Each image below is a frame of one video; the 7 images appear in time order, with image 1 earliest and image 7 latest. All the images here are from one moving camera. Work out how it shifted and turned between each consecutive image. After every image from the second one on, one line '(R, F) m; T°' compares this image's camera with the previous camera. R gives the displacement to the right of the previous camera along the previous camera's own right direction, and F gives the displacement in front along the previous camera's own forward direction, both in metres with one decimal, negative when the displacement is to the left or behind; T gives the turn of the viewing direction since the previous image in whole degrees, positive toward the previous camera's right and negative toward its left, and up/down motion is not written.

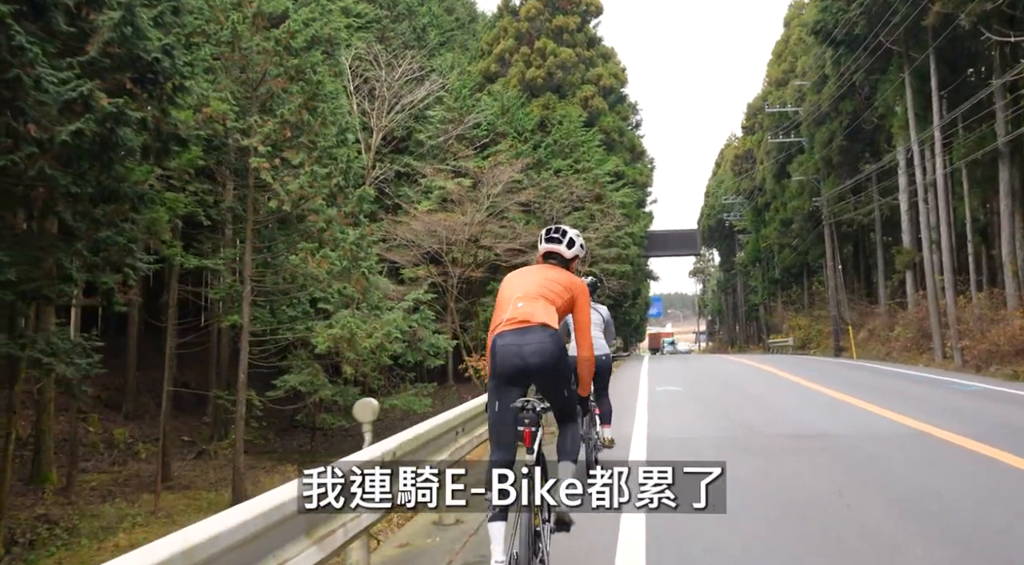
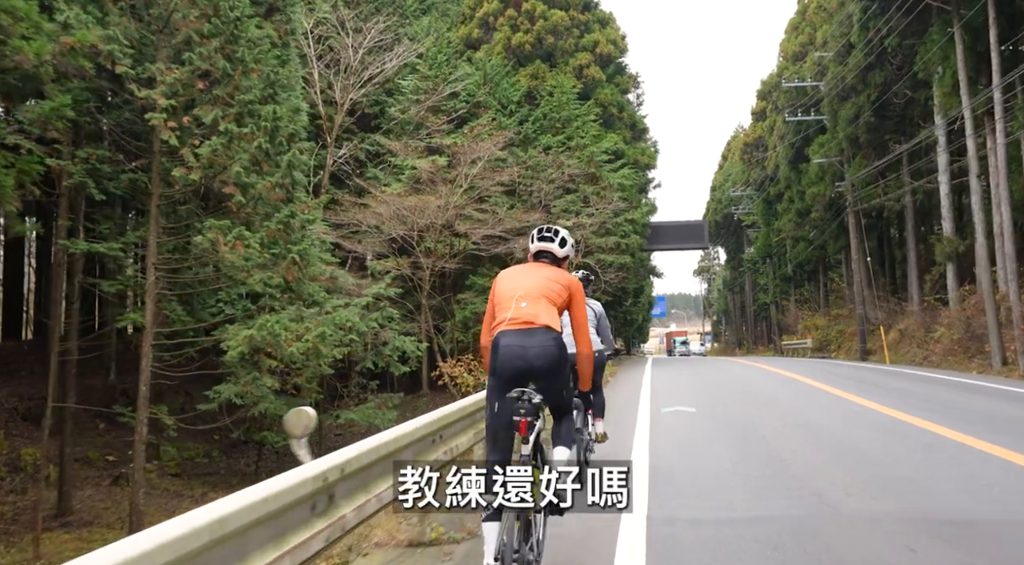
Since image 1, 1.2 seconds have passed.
(+0.6, +2.9) m; 0°
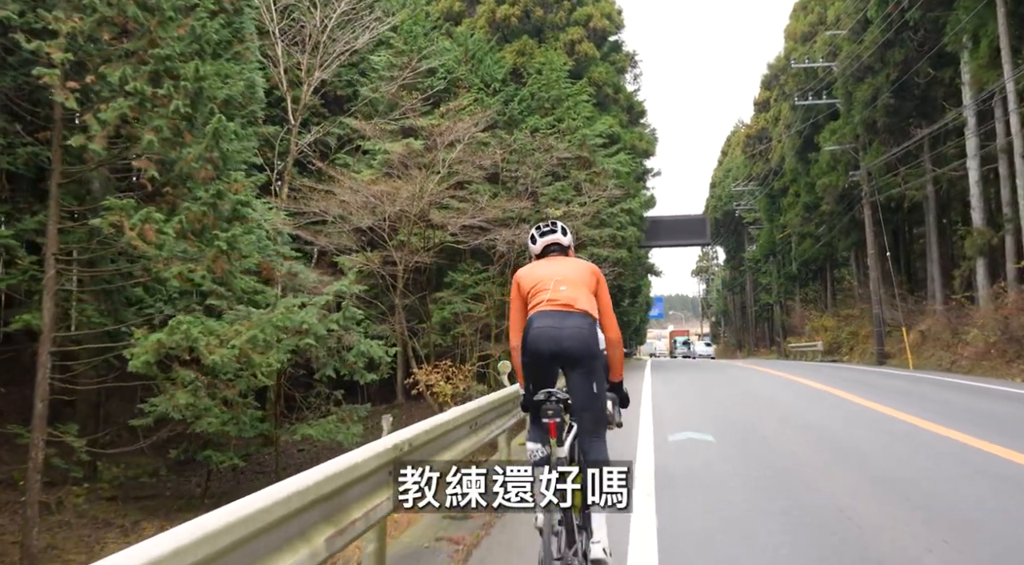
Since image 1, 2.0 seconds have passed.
(+0.4, +2.0) m; 0°
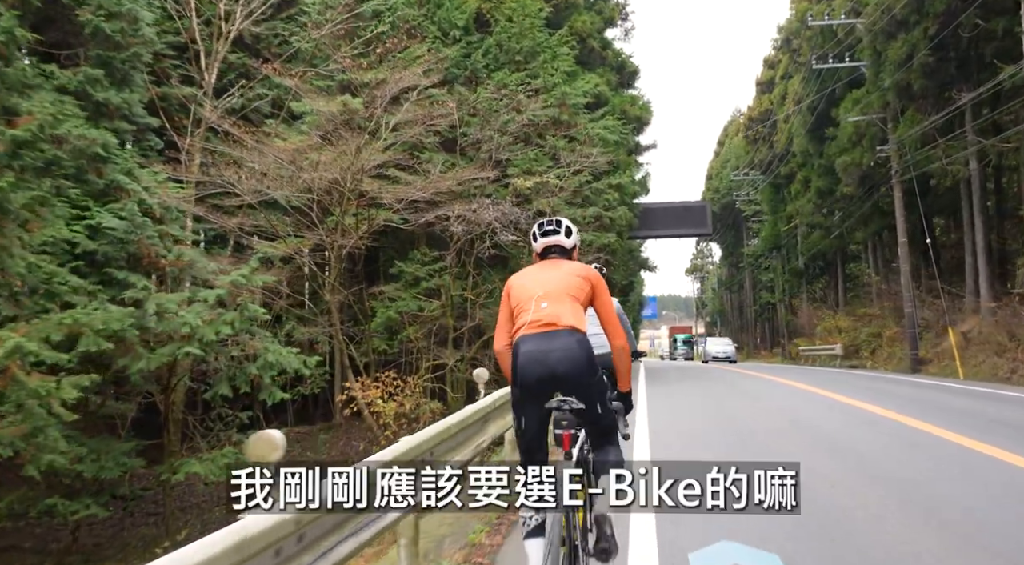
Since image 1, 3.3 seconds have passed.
(+0.7, +3.4) m; +1°
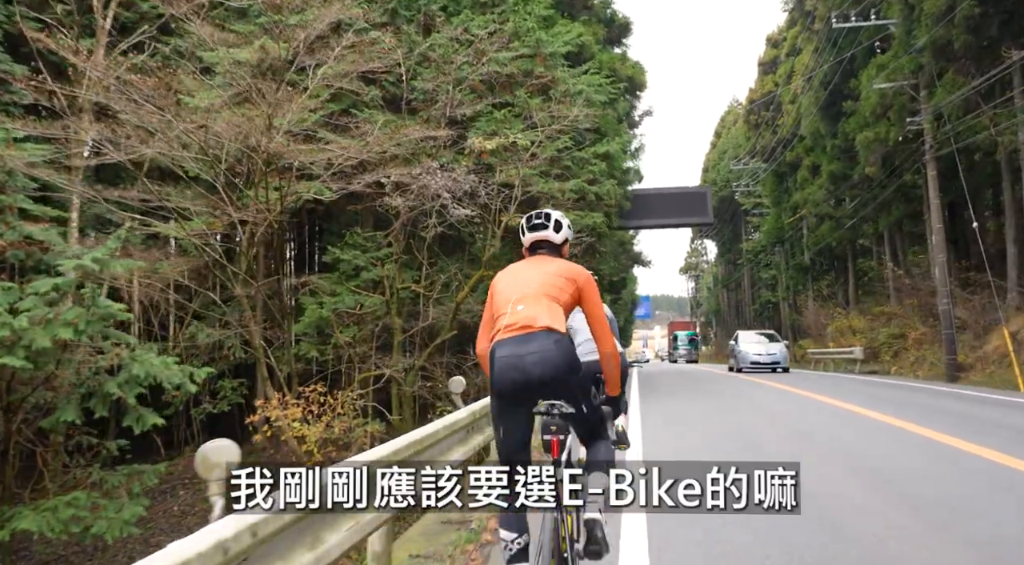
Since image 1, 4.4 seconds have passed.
(+0.6, +2.8) m; +1°
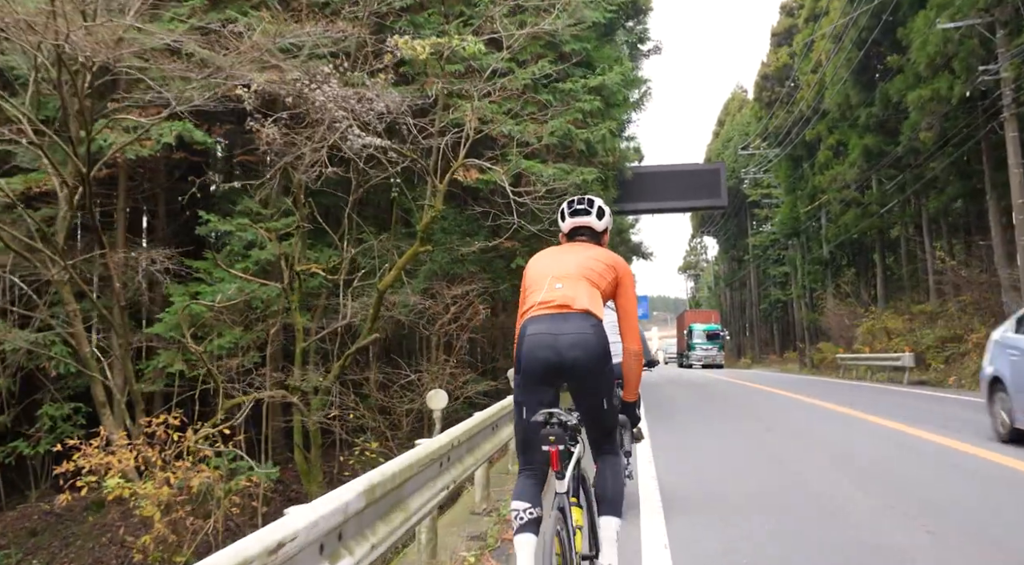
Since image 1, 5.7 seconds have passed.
(+0.5, +3.5) m; 0°
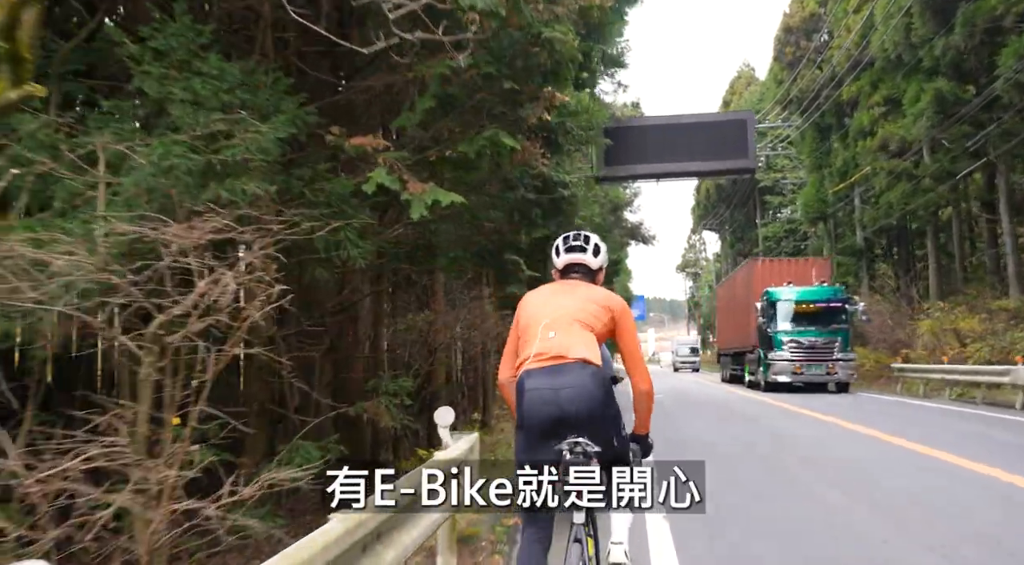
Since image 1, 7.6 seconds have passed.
(+0.8, +4.9) m; 0°
